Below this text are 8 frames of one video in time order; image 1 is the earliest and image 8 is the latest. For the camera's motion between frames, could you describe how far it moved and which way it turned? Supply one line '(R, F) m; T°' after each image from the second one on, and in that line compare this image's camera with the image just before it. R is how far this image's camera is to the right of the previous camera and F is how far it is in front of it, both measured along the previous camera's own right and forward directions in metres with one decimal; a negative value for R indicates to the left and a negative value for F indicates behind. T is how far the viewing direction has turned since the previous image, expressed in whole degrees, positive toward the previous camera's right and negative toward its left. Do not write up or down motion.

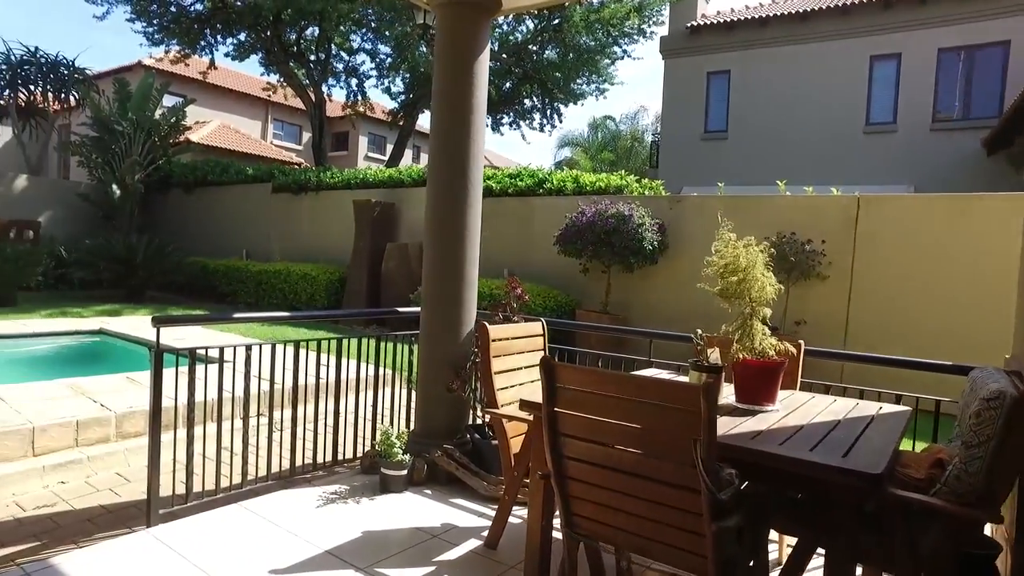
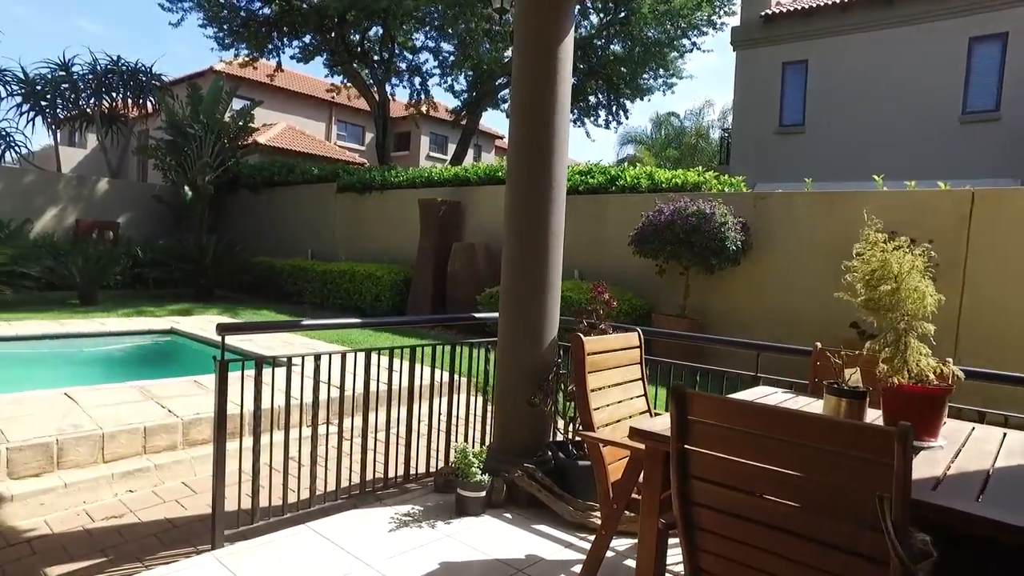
(-0.1, +0.3) m; -5°
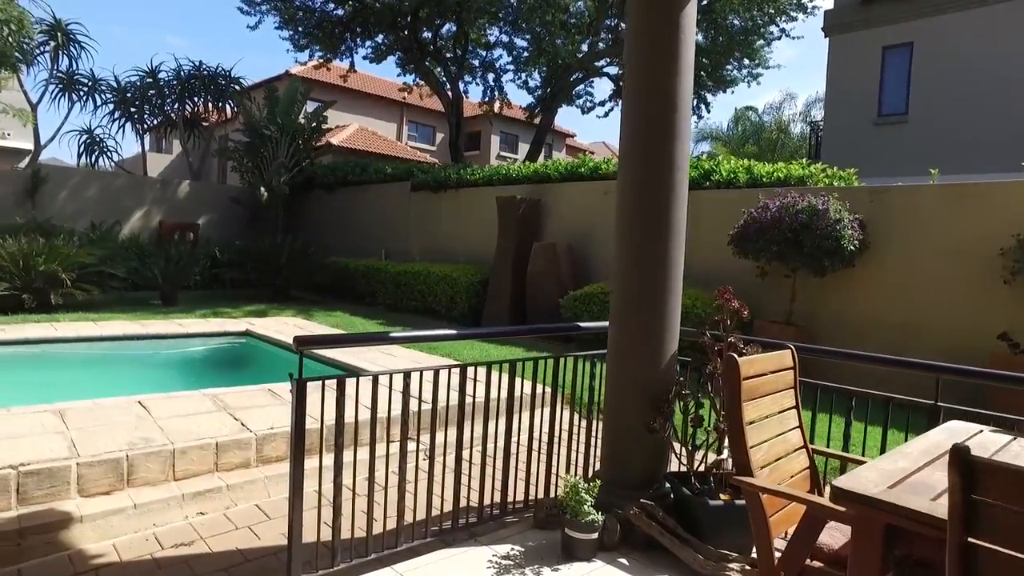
(-0.2, +0.5) m; -5°
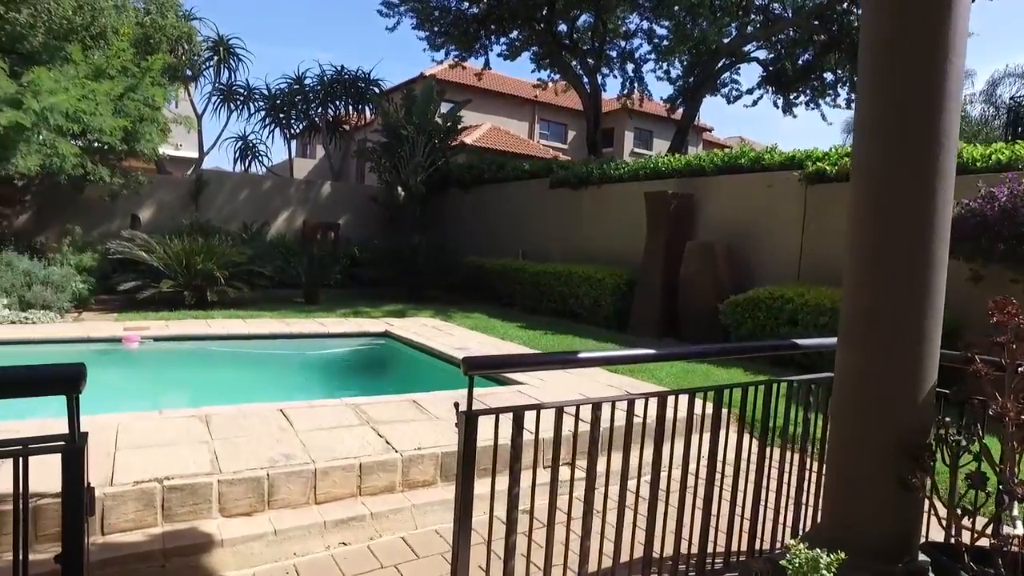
(-0.3, +0.5) m; -10°
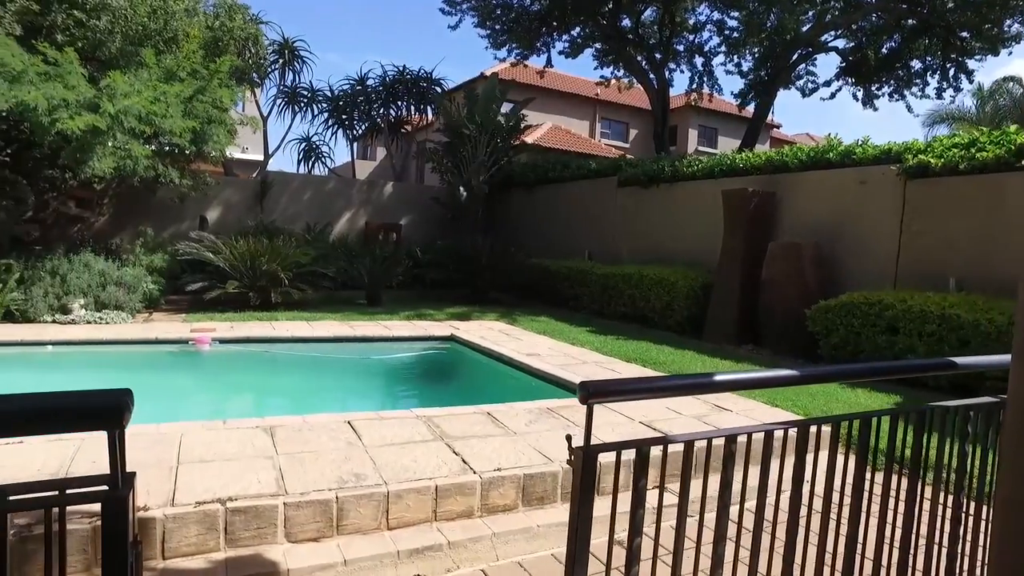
(-0.2, +0.3) m; -5°
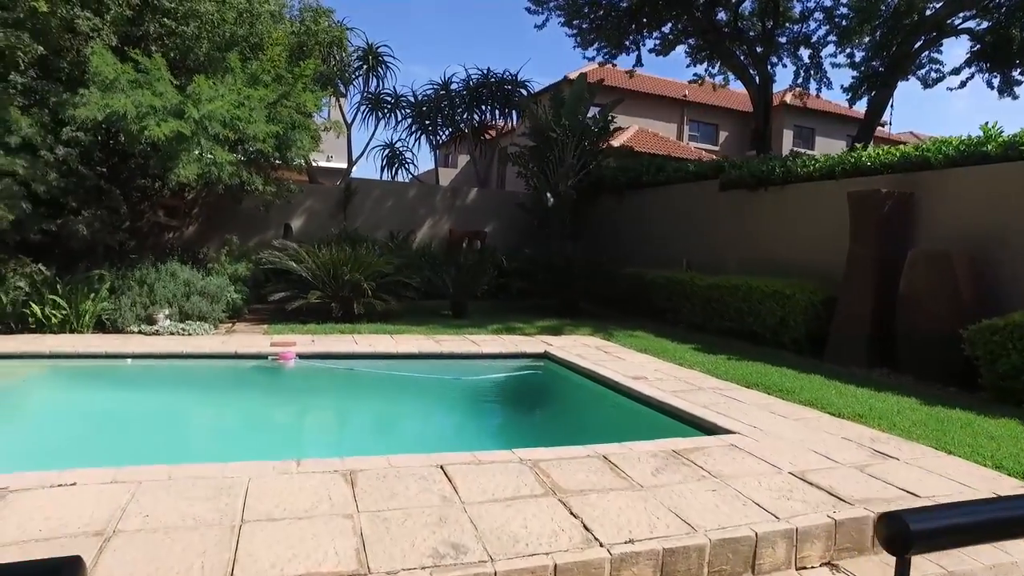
(-0.2, +0.6) m; -6°
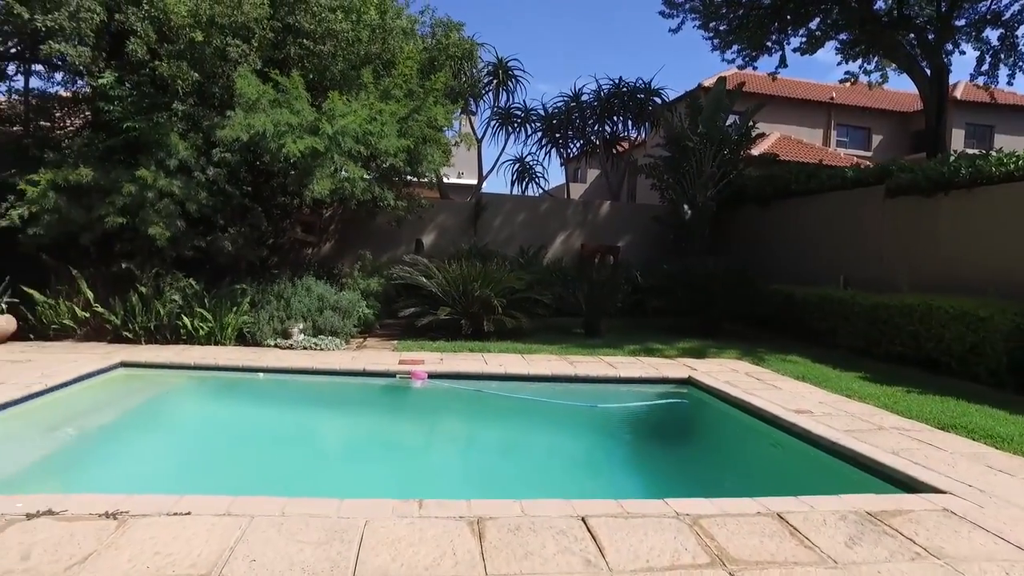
(-0.1, +0.4) m; -10°
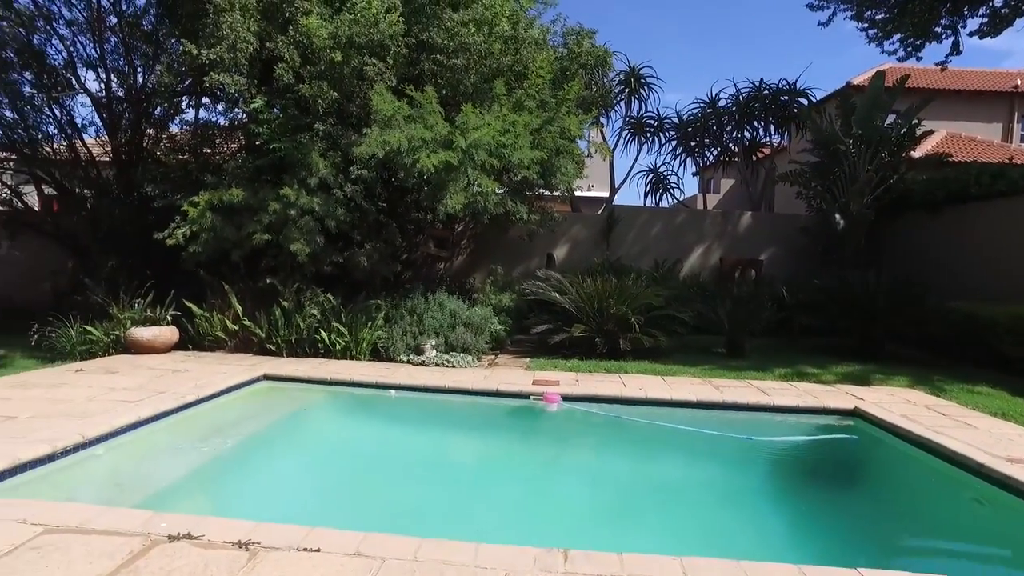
(-0.1, +0.3) m; -10°
